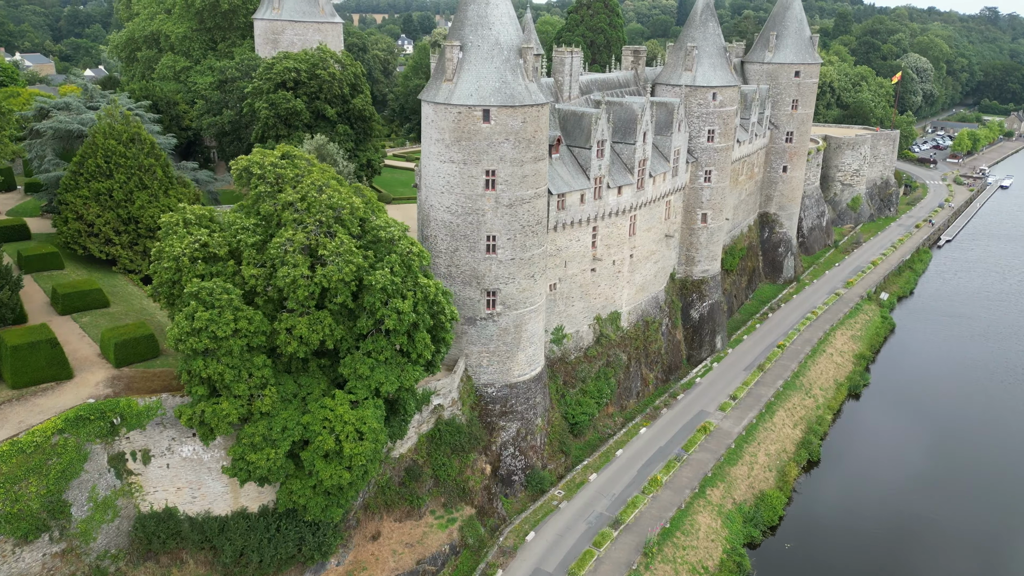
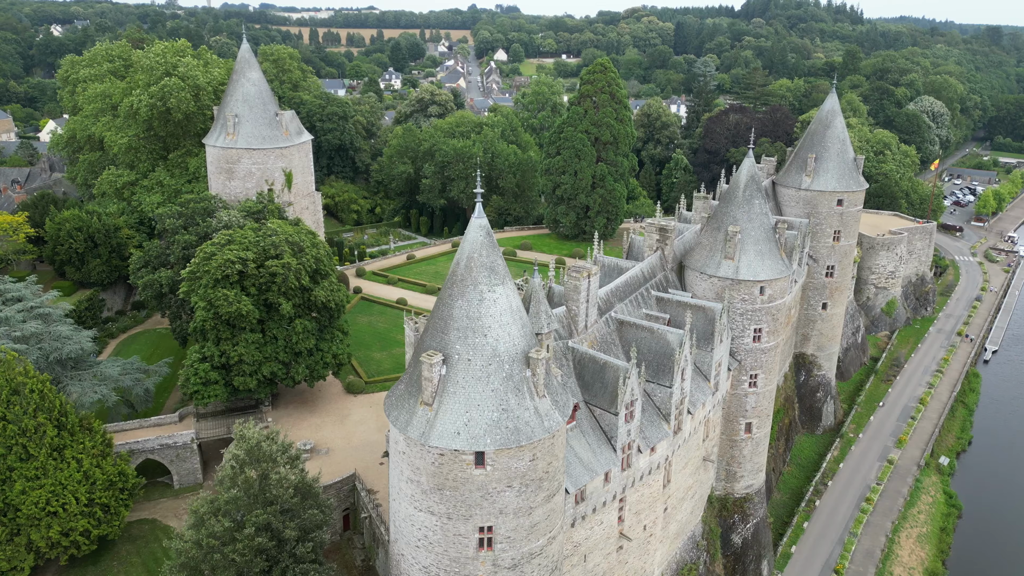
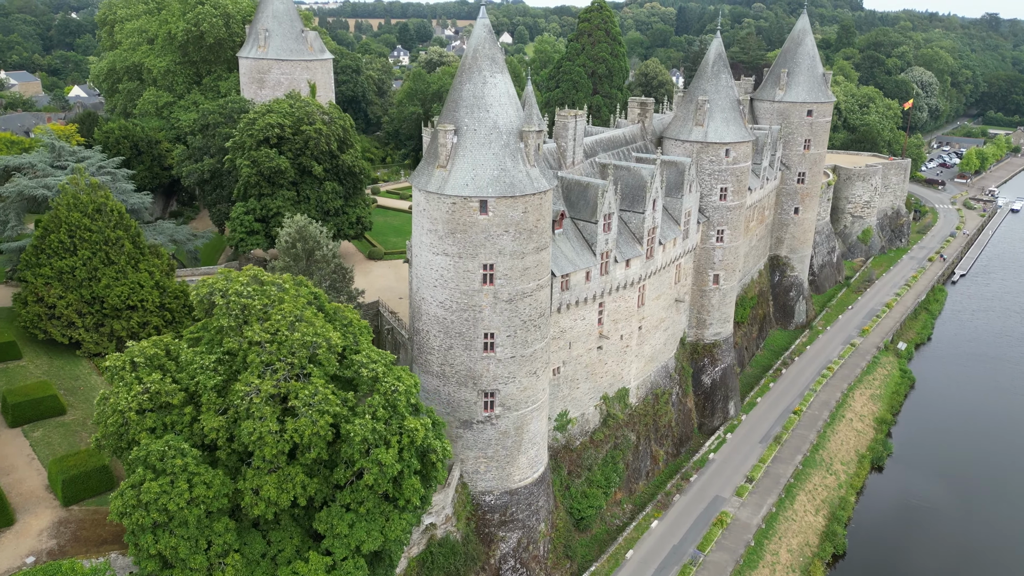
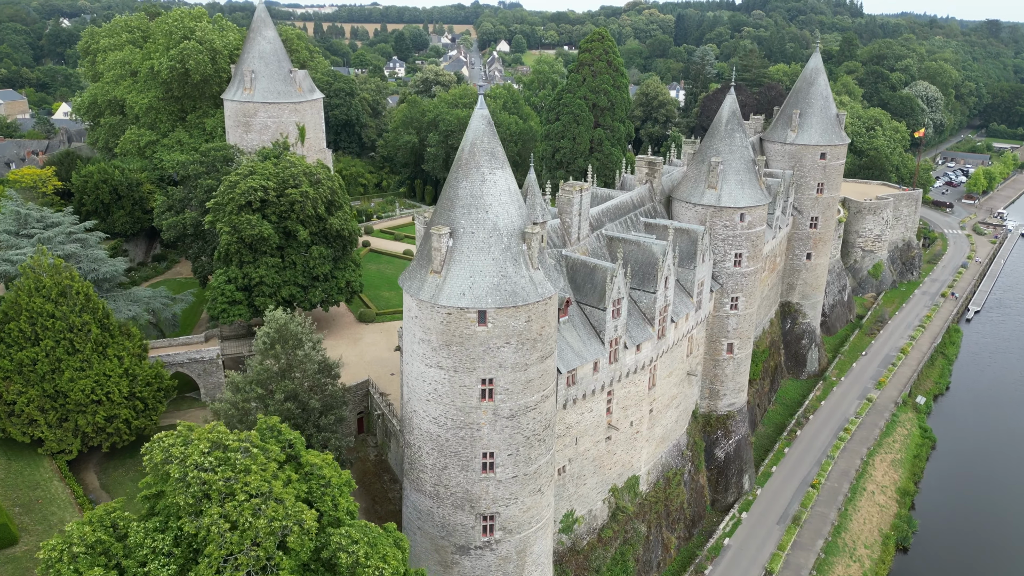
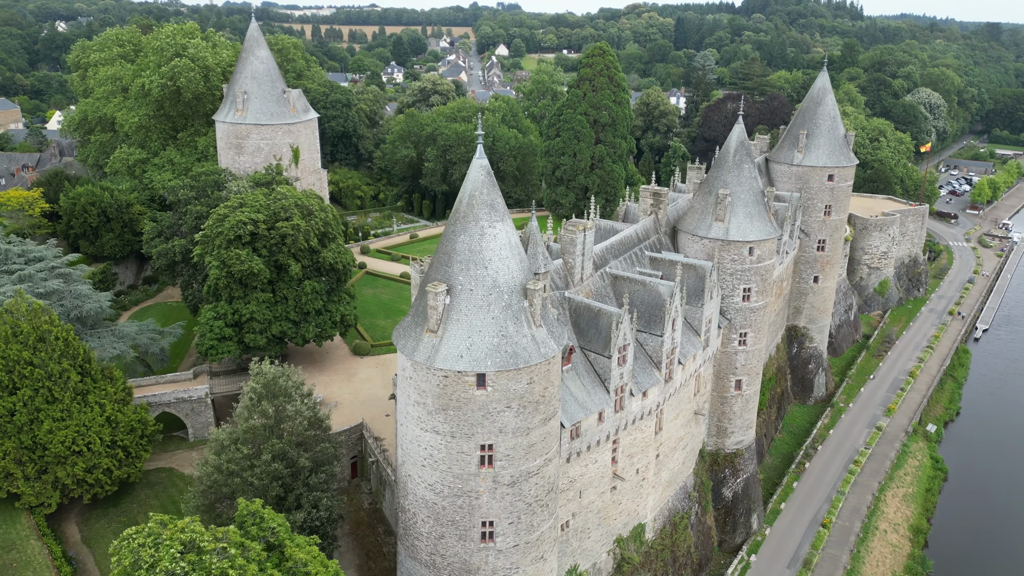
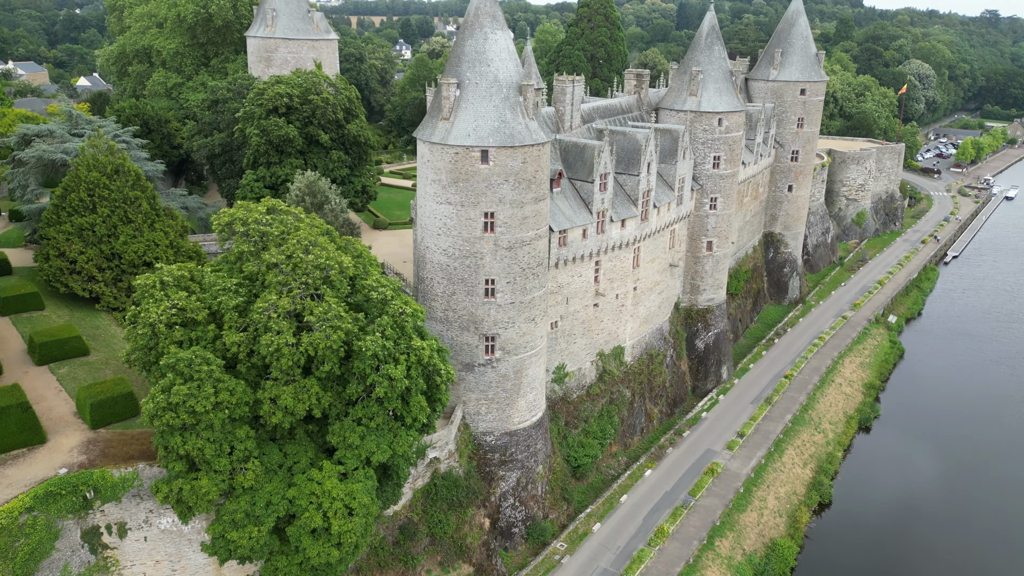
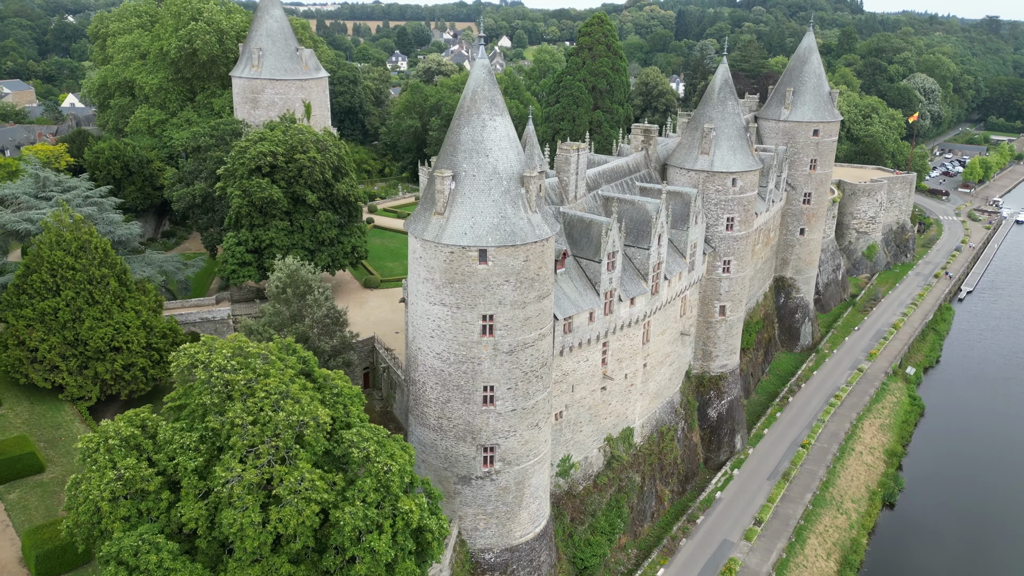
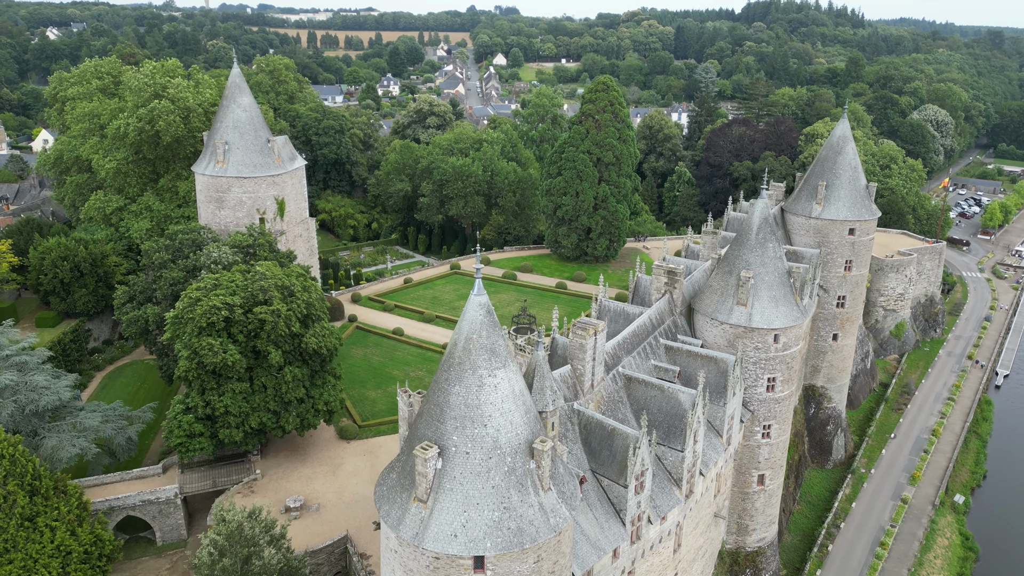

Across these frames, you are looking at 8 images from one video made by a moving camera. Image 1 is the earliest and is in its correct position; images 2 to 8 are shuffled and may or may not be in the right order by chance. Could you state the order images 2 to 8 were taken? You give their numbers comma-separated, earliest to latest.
6, 3, 7, 4, 5, 2, 8
